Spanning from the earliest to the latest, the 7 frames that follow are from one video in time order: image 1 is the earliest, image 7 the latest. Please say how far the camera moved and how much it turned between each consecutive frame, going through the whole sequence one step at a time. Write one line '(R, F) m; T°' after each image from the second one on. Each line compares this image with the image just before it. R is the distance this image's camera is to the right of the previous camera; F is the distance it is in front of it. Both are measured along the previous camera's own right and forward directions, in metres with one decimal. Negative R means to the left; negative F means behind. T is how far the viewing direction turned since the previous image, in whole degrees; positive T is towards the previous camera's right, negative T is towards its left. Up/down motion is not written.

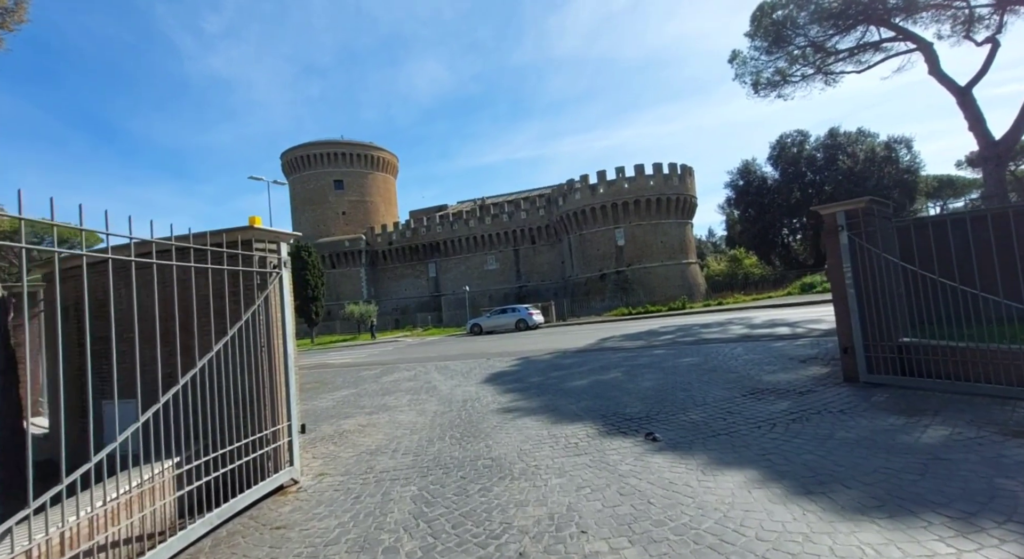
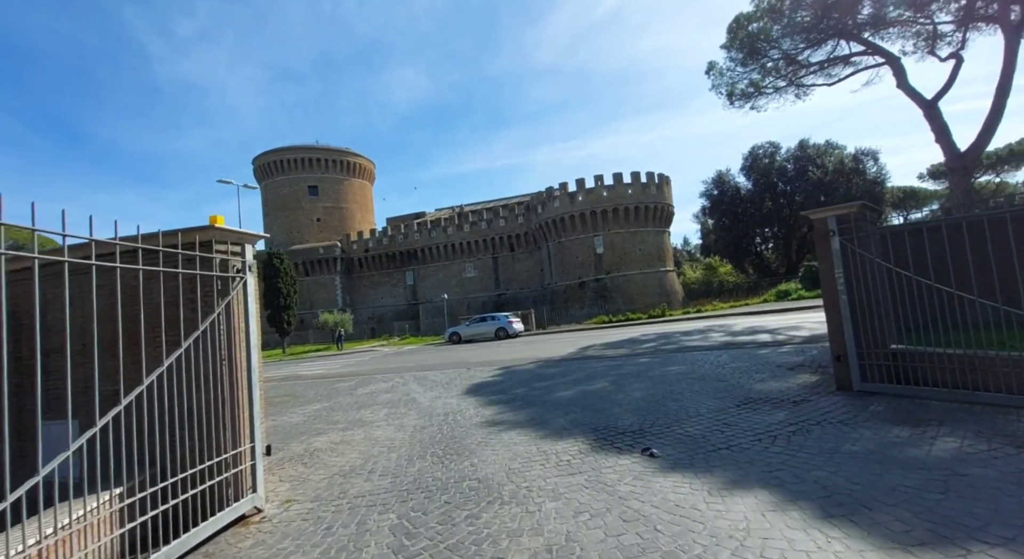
(-0.1, +0.3) m; +3°
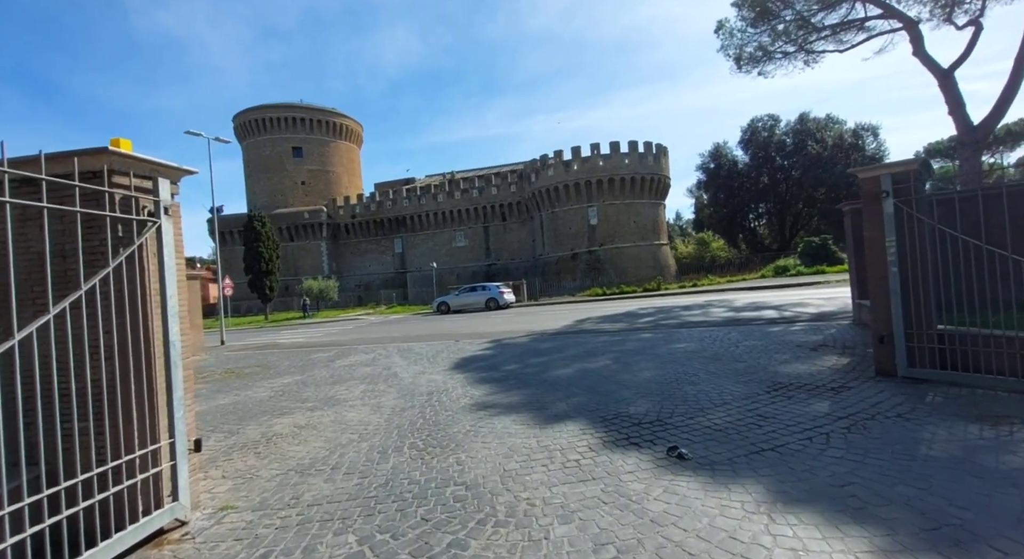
(-0.1, +1.0) m; +1°
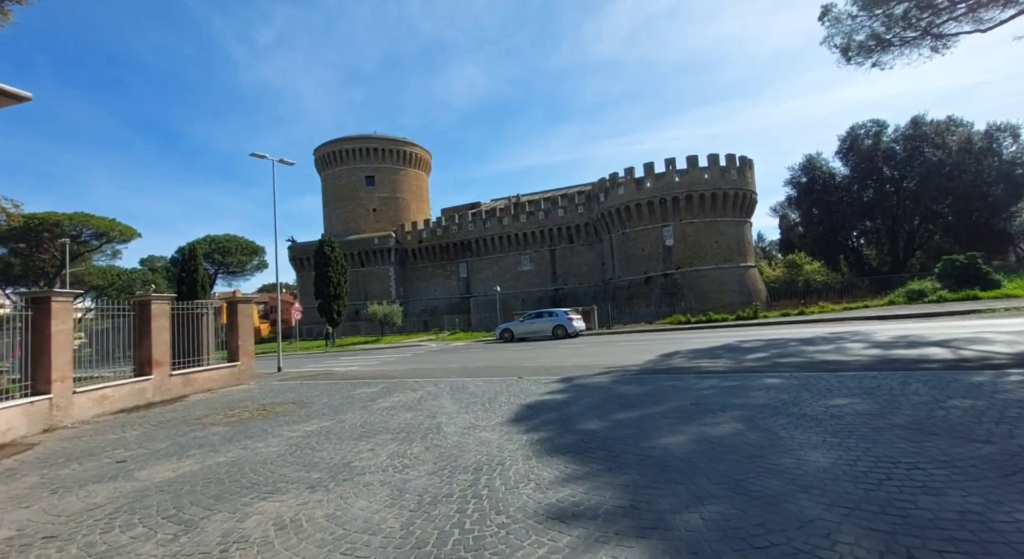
(-0.2, +2.2) m; -7°
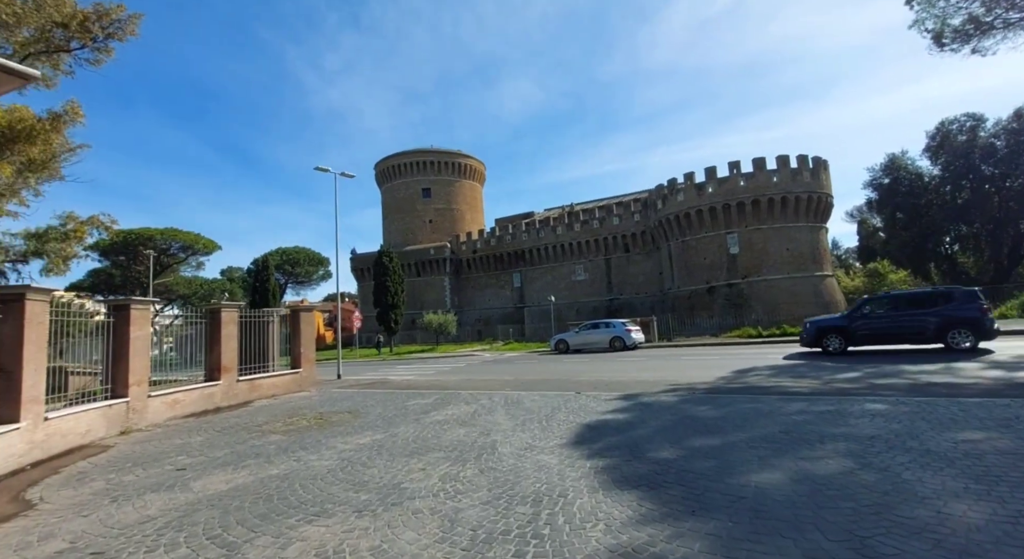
(-0.1, +0.5) m; -6°
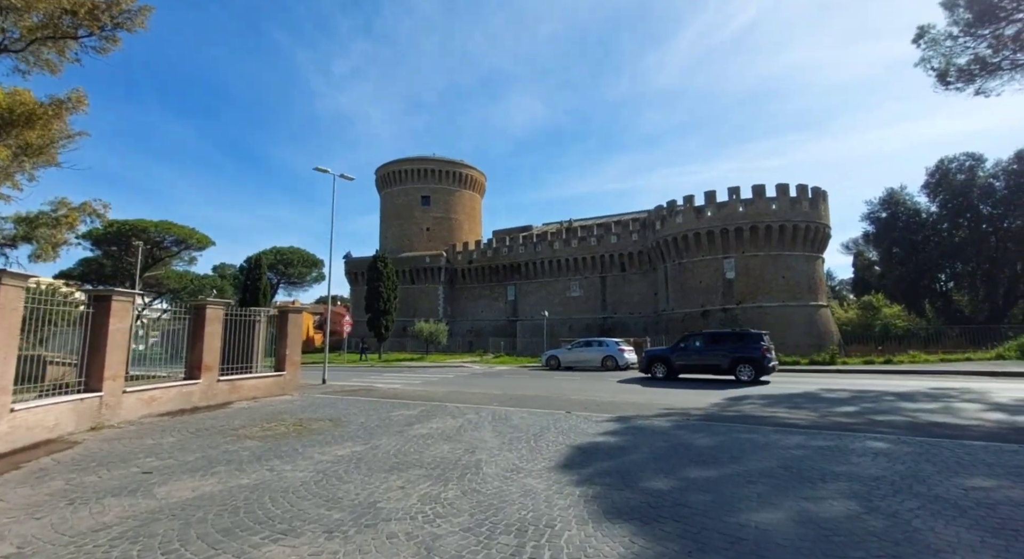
(0.0, +0.3) m; +1°
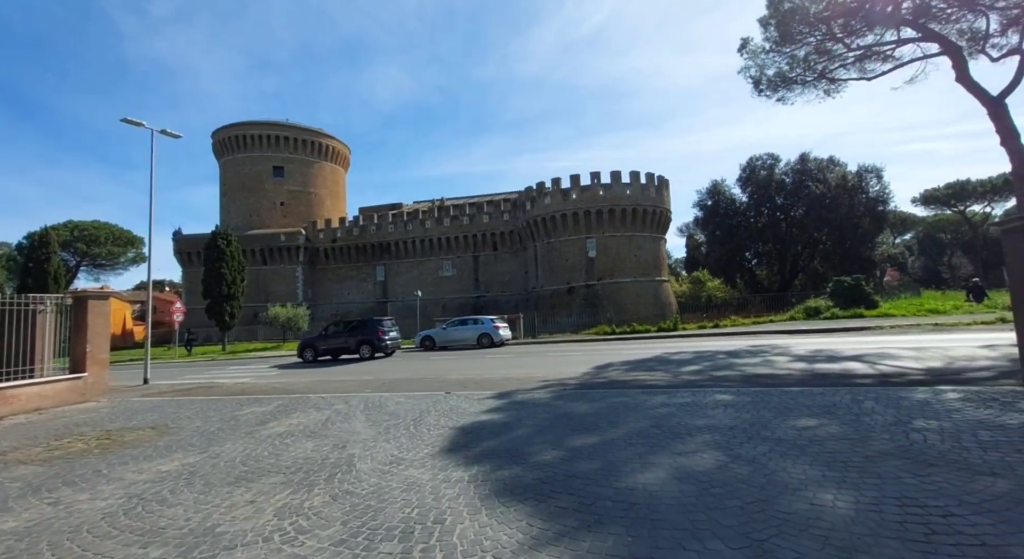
(-0.1, +0.4) m; +15°
